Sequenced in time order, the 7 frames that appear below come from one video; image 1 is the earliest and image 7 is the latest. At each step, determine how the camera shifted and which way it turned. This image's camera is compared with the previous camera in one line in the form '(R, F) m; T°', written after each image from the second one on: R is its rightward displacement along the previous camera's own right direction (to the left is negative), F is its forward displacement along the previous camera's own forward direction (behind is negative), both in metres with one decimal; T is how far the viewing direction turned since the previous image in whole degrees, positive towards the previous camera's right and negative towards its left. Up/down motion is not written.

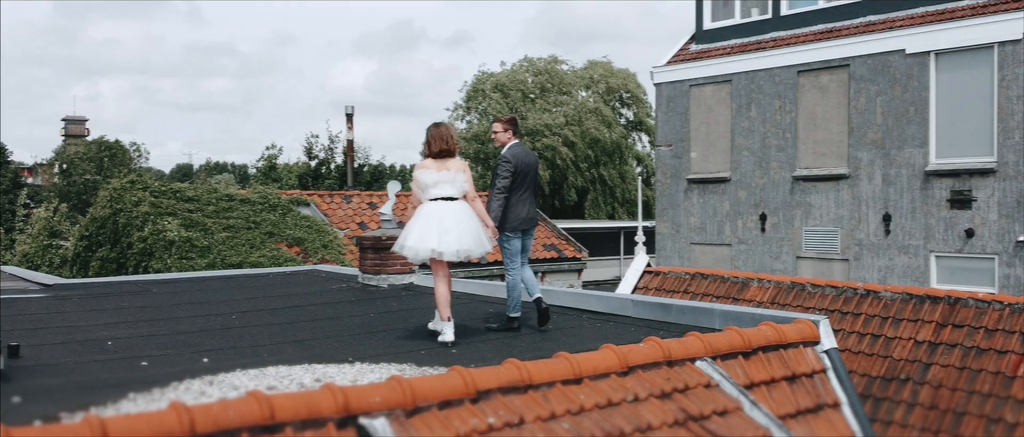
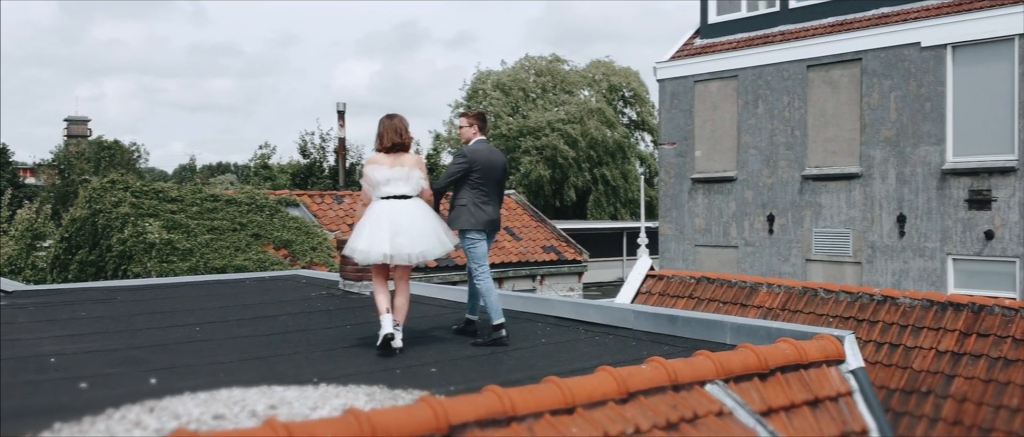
(+0.1, +0.6) m; 0°
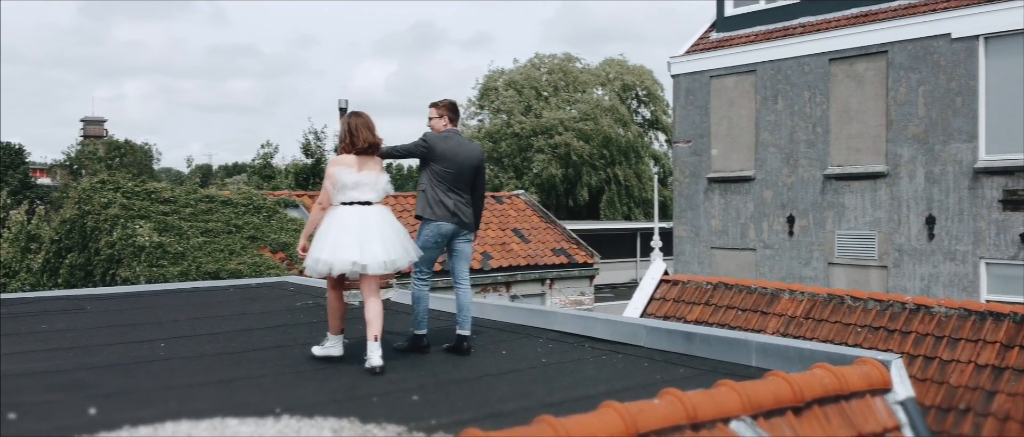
(+0.1, +0.7) m; -1°
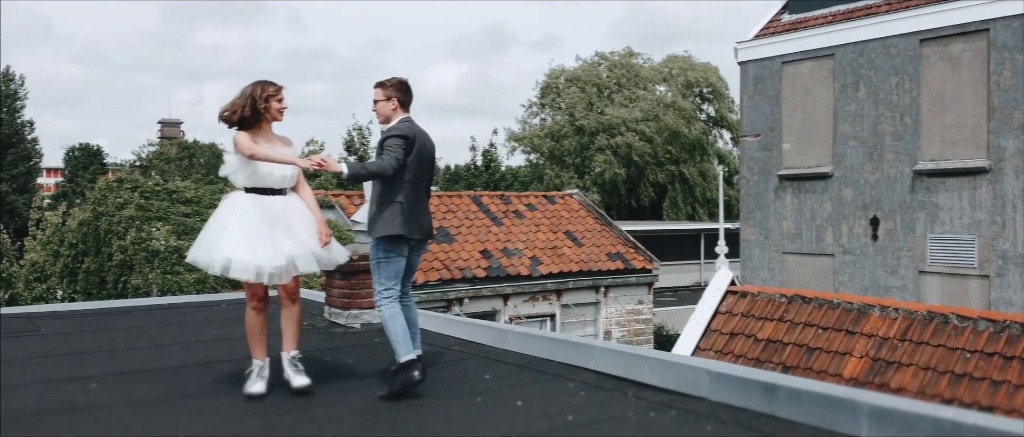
(+0.2, +1.3) m; -4°
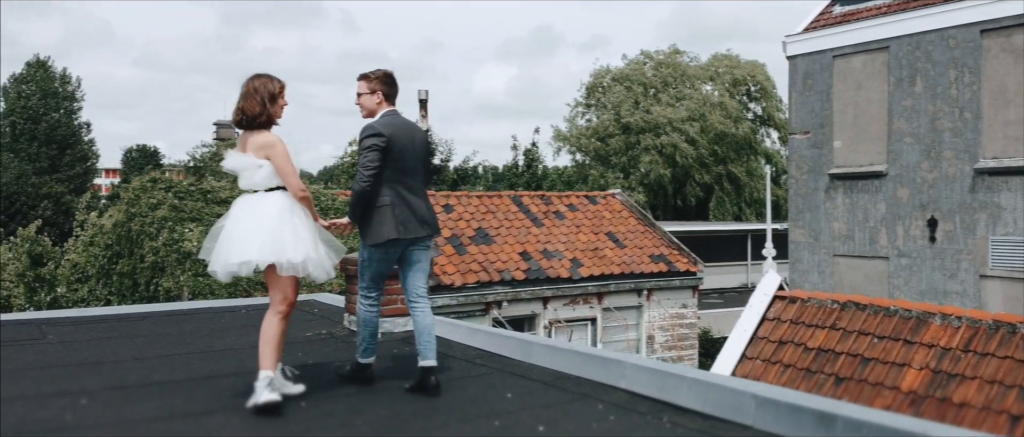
(+0.1, +0.4) m; -3°
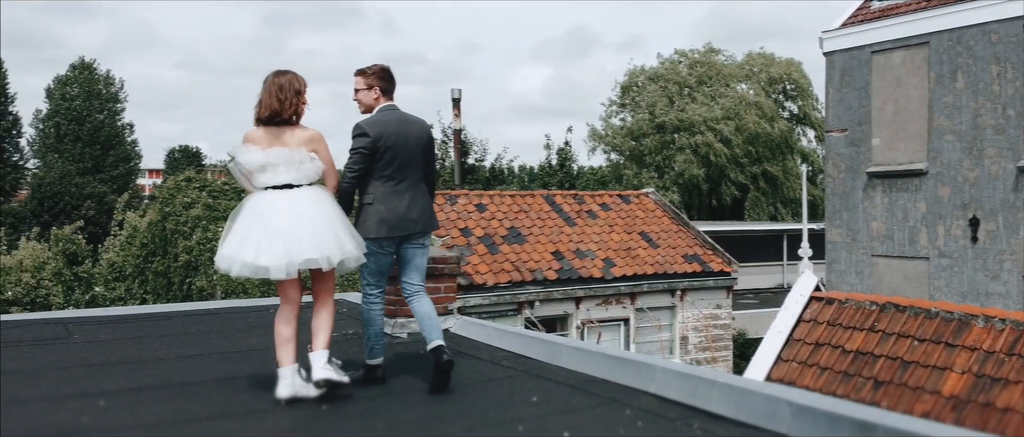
(0.0, +0.1) m; -2°
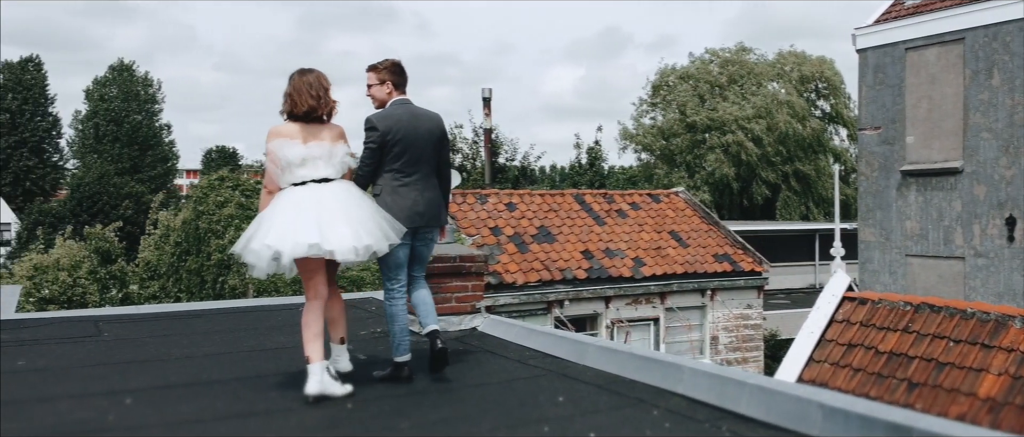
(0.0, 0.0) m; -2°
